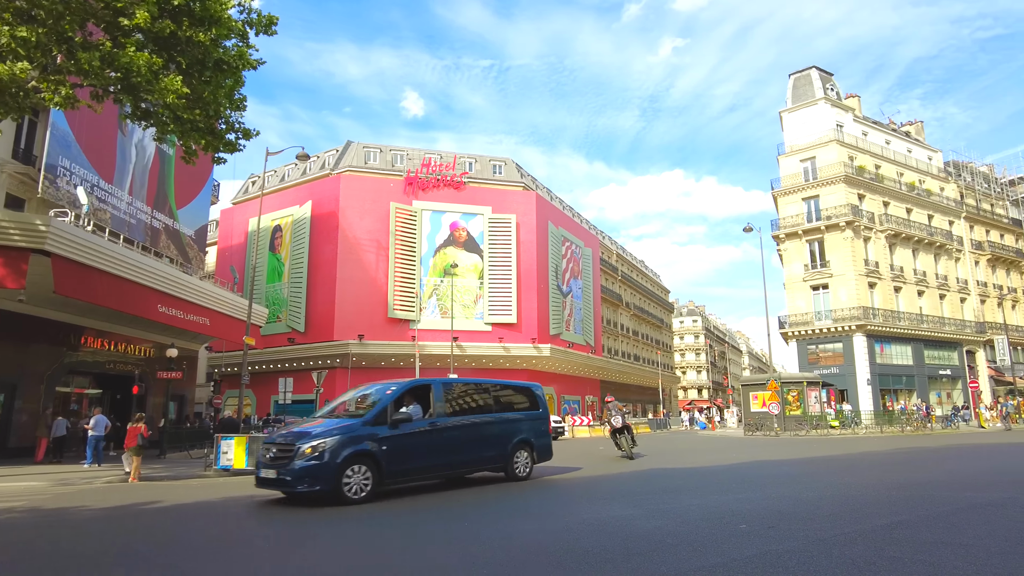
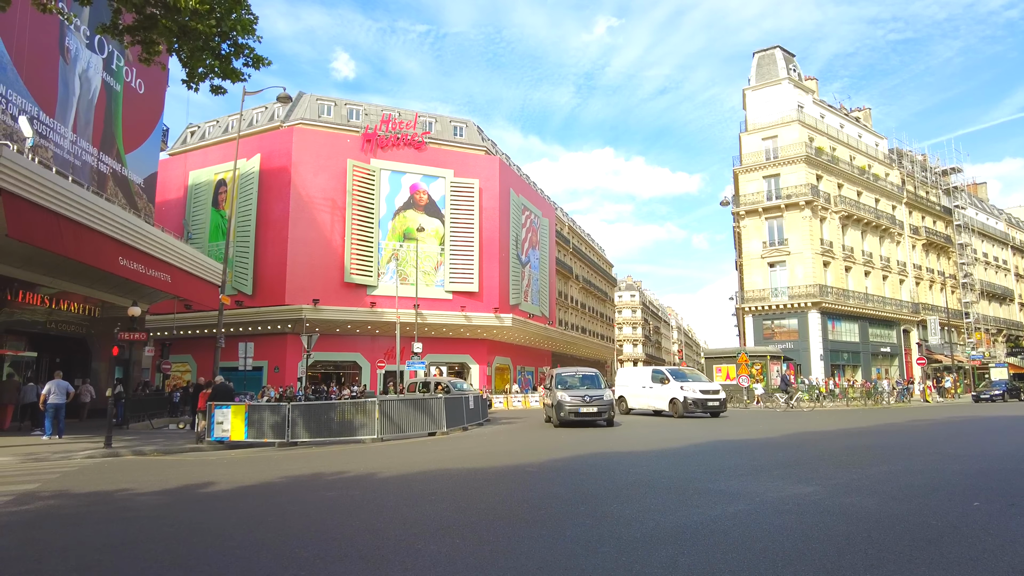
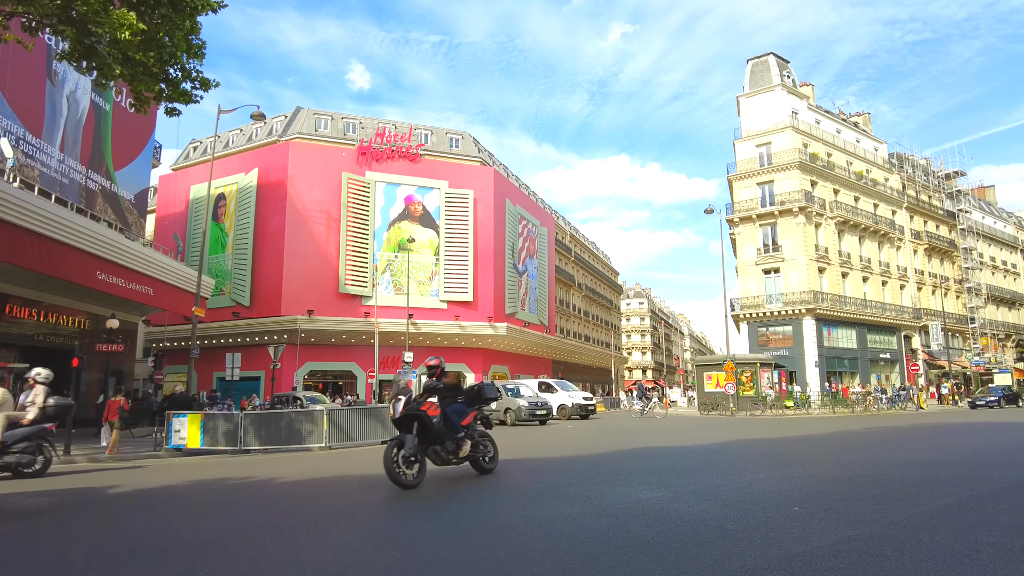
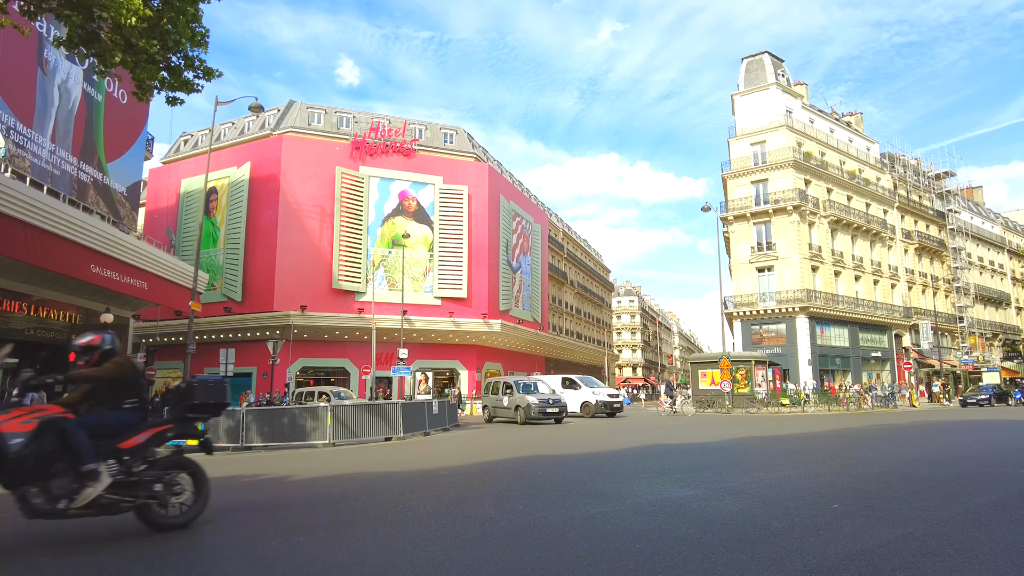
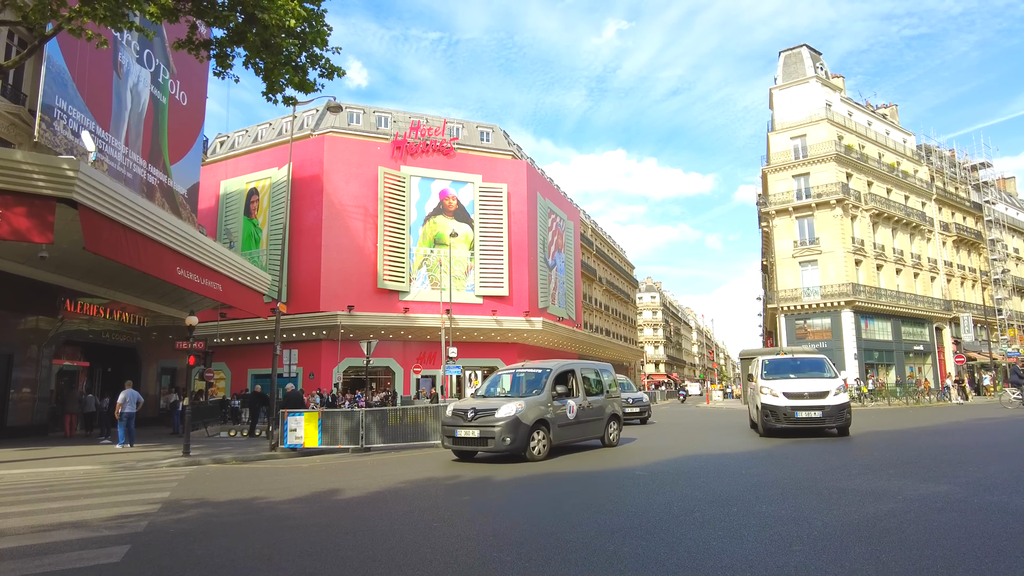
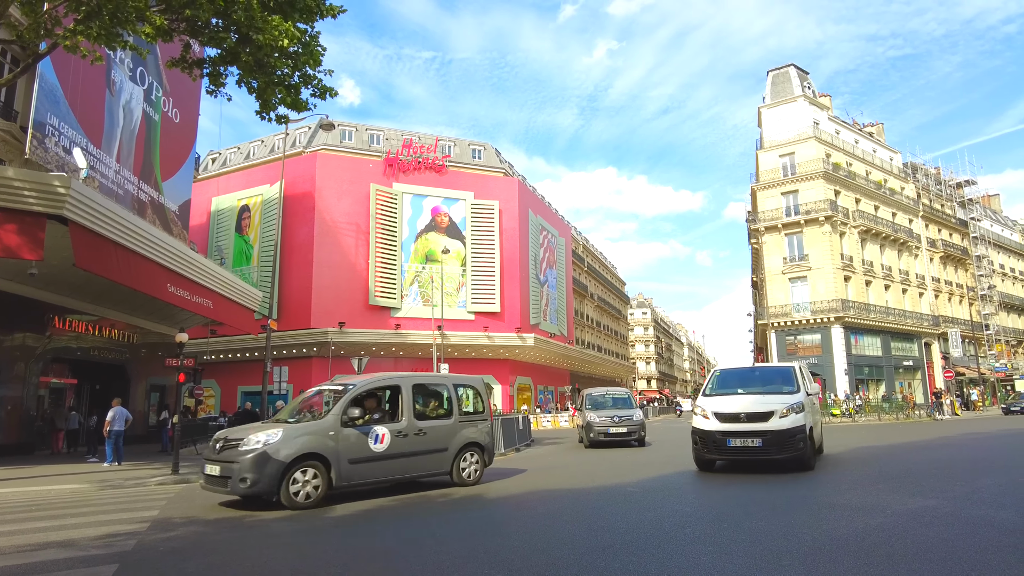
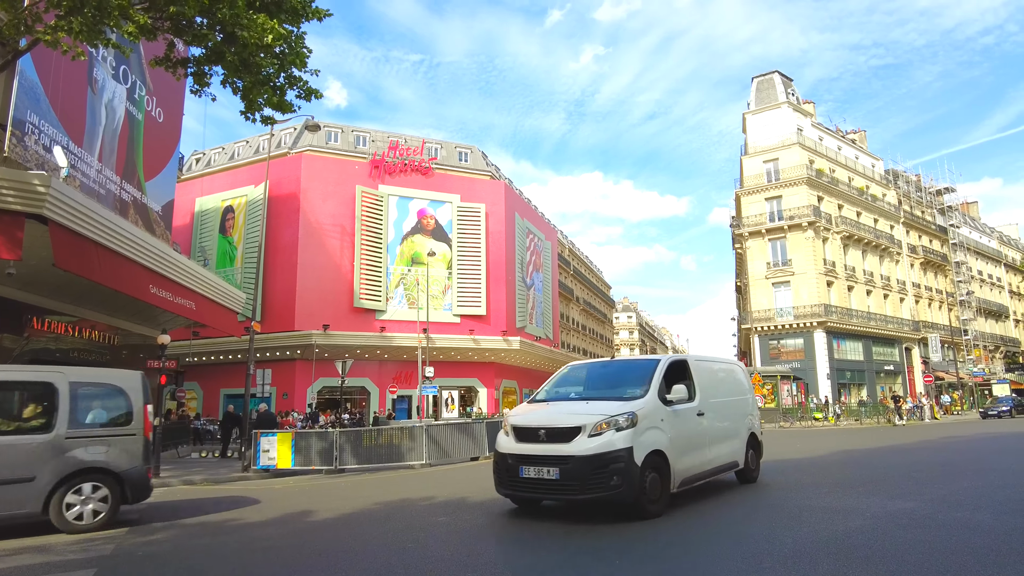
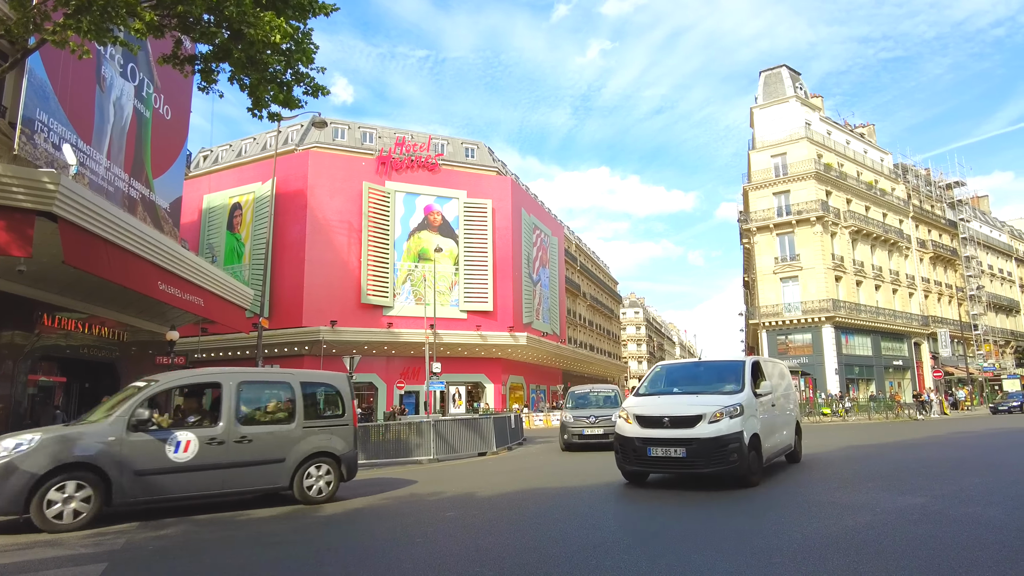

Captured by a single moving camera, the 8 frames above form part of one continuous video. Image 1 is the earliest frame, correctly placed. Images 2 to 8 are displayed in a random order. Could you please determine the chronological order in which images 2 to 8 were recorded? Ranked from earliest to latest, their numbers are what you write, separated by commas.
3, 4, 2, 5, 6, 8, 7
